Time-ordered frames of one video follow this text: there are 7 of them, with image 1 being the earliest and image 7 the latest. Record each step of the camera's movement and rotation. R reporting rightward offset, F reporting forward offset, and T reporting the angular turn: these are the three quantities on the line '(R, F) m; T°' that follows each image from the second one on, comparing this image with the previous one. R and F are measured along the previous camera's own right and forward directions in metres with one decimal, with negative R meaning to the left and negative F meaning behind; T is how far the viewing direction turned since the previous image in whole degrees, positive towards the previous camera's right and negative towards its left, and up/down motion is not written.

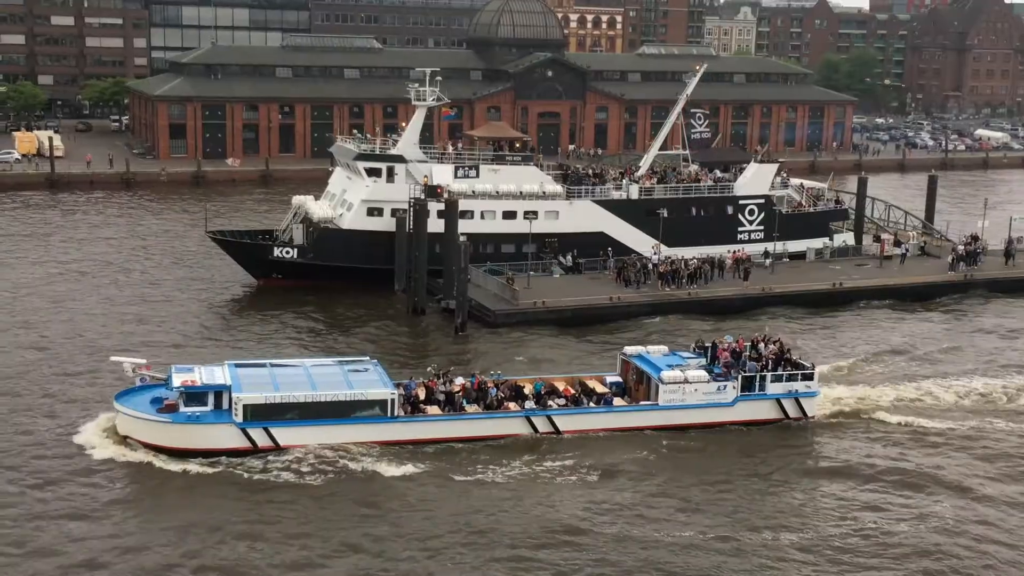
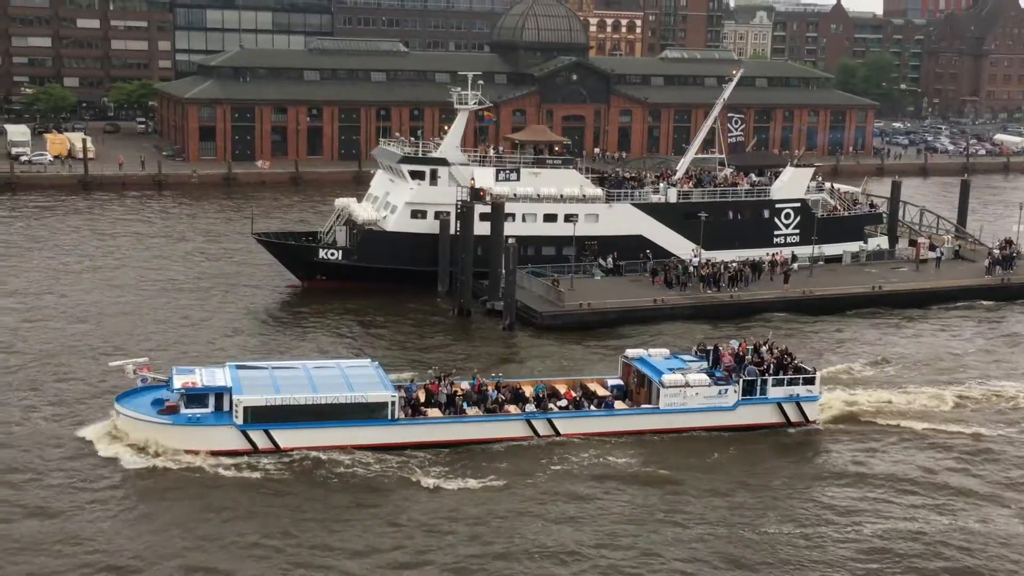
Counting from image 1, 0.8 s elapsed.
(-1.6, -0.5) m; 0°
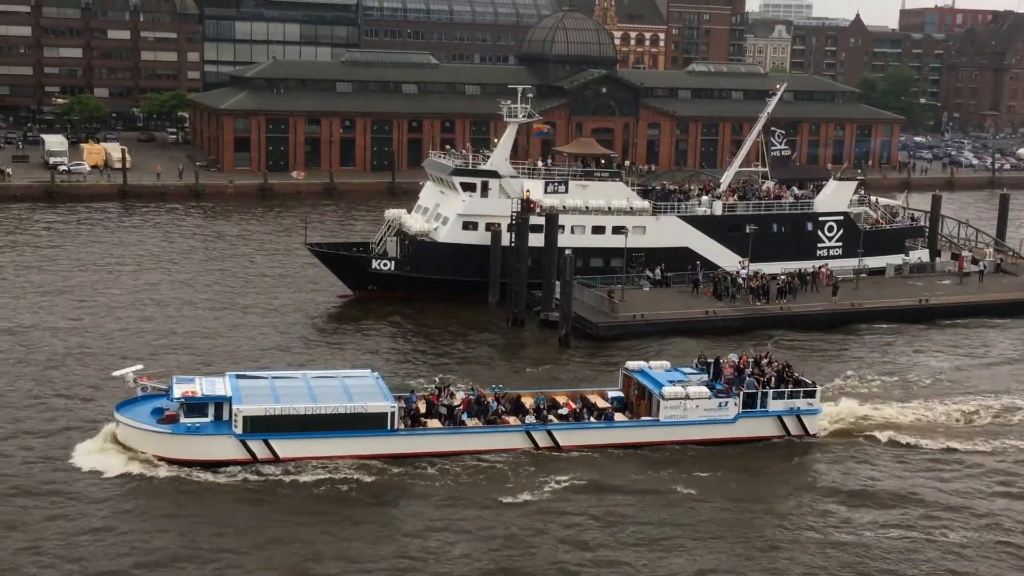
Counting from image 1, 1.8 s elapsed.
(-1.9, -0.4) m; 0°
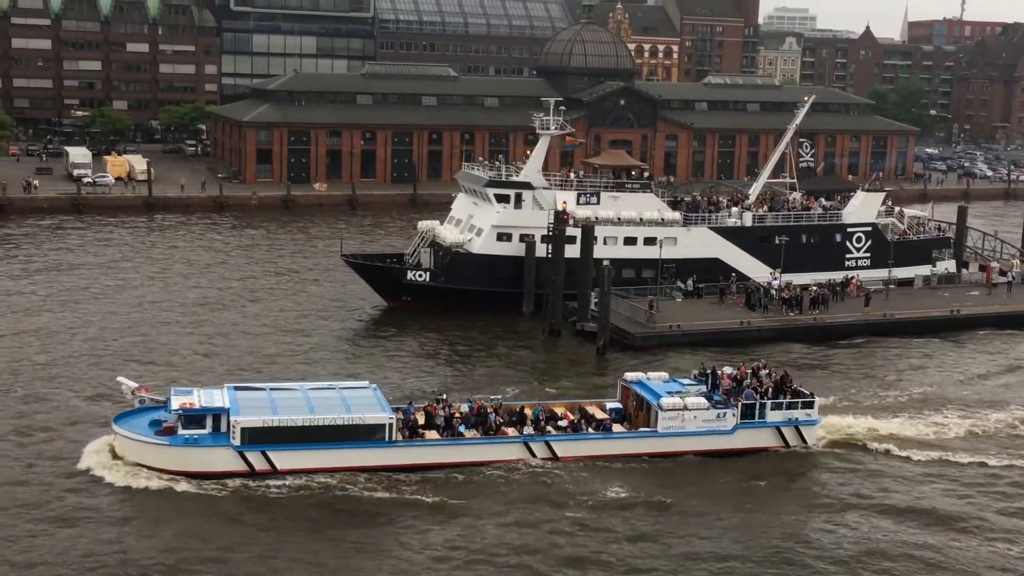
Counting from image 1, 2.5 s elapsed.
(-1.4, -0.3) m; 0°
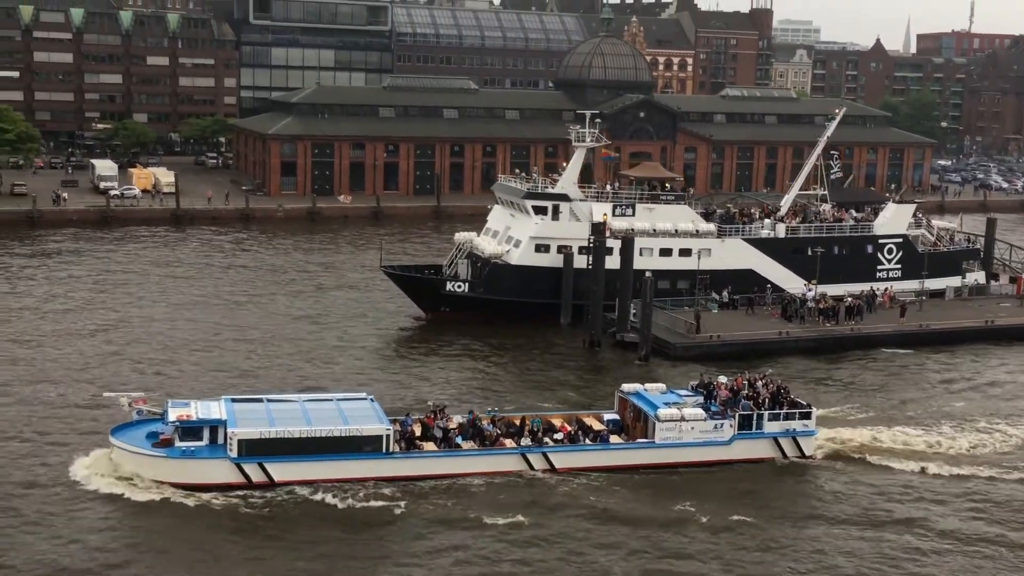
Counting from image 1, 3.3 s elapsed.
(-1.6, -0.4) m; 0°
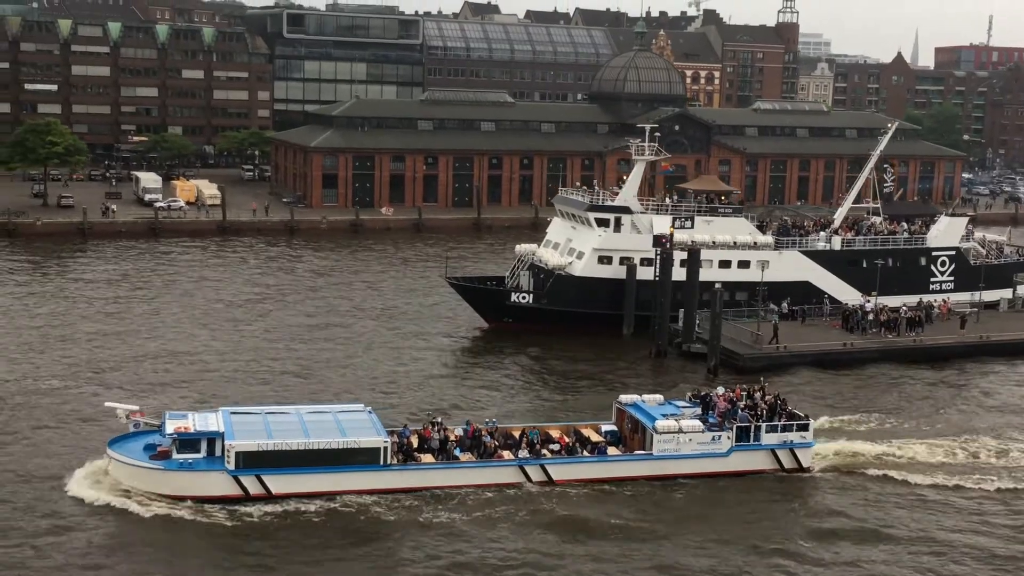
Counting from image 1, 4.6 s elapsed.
(-2.5, -0.6) m; 0°
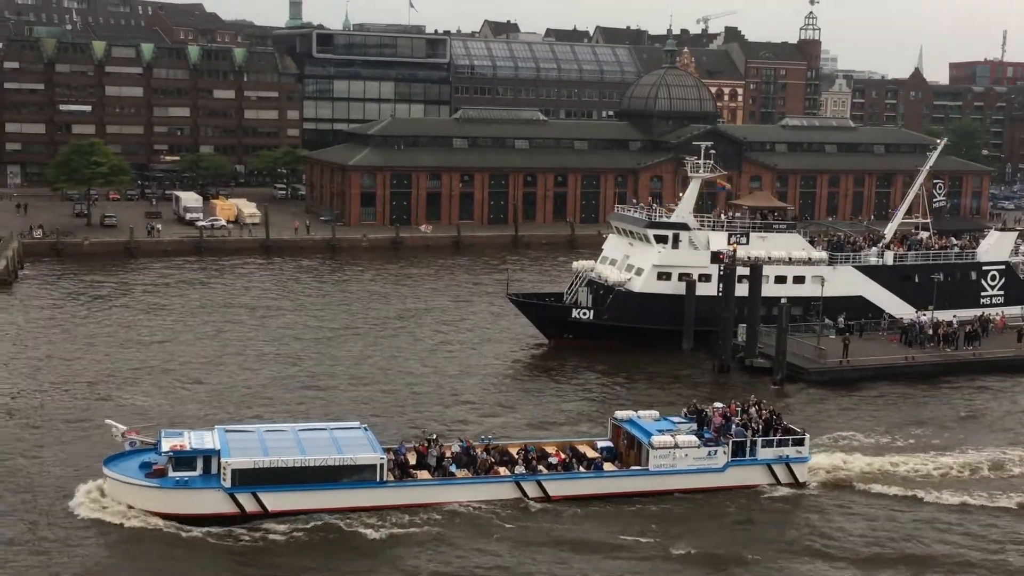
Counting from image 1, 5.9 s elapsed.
(-2.5, -0.5) m; 0°
